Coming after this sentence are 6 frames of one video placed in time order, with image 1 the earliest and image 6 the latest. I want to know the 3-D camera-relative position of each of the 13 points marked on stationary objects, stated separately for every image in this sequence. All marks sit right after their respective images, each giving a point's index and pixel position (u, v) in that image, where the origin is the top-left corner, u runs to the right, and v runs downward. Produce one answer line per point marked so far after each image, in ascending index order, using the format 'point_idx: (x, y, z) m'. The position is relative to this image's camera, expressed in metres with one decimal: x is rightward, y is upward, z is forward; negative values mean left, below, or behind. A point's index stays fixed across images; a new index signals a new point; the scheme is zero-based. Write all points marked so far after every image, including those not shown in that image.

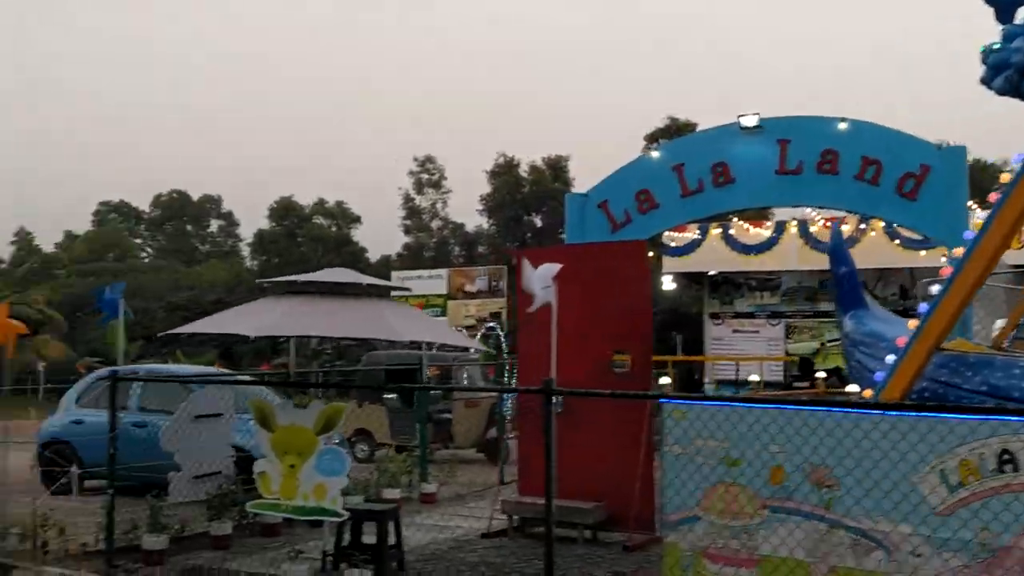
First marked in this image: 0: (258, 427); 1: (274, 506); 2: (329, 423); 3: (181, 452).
0: (-1.6, -0.9, +6.5) m
1: (-1.5, -1.4, +6.5) m
2: (-1.2, -0.9, +6.3) m
3: (-2.7, -1.4, +8.1) m
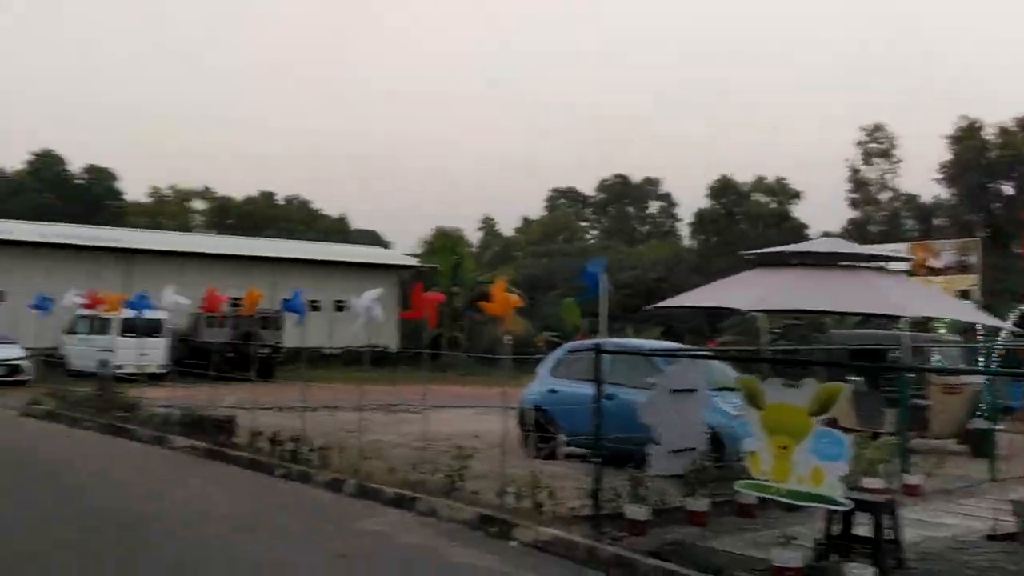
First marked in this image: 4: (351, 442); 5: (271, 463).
0: (+1.5, -0.7, +6.3) m
1: (+1.6, -1.3, +6.2) m
2: (+1.9, -0.7, +5.9) m
3: (+1.2, -1.1, +8.1) m
4: (-1.9, -1.8, +11.6) m
5: (-2.5, -1.8, +10.4) m
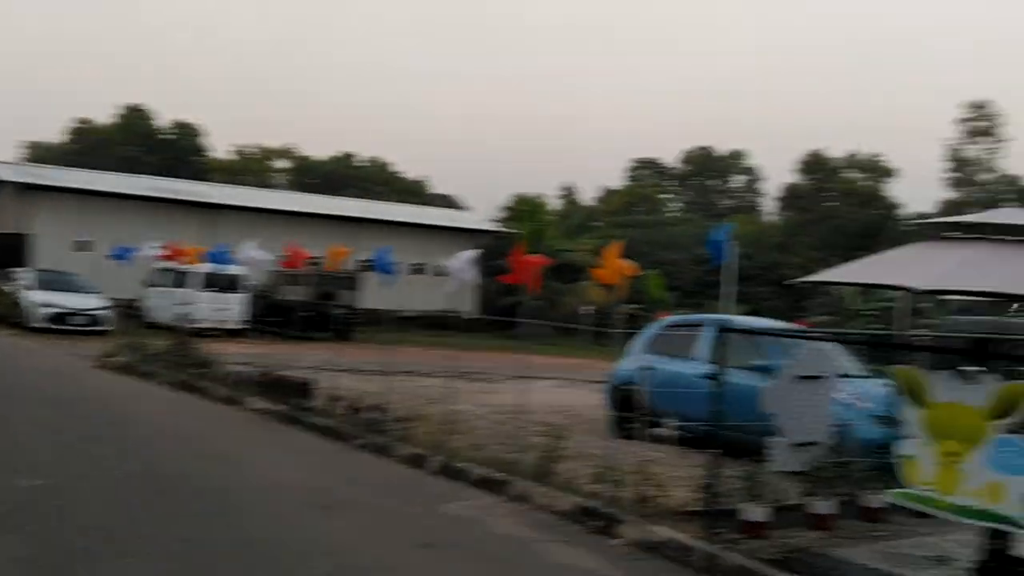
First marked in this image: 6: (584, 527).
0: (+2.1, -0.6, +5.4) m
1: (+2.2, -1.1, +5.3) m
2: (+2.5, -0.6, +5.0) m
3: (+2.0, -1.0, +7.3) m
4: (-0.9, -1.4, +11.0) m
5: (-1.6, -1.4, +9.8) m
6: (+0.5, -1.6, +6.6) m
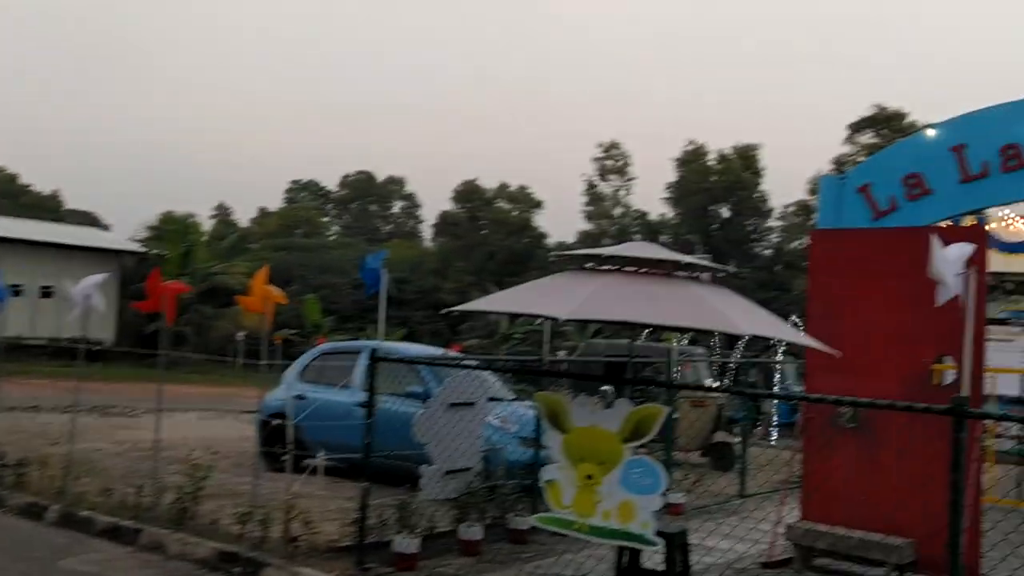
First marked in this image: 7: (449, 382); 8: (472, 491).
0: (+0.2, -0.8, +5.6) m
1: (+0.3, -1.3, +5.5) m
2: (+0.7, -0.8, +5.3) m
3: (-0.6, -1.2, +7.3) m
4: (-4.5, -1.6, +9.8) m
5: (-4.8, -1.6, +8.4) m
6: (-1.8, -1.8, +6.1) m
7: (-0.5, -0.7, +7.4) m
8: (-0.3, -1.5, +7.4) m
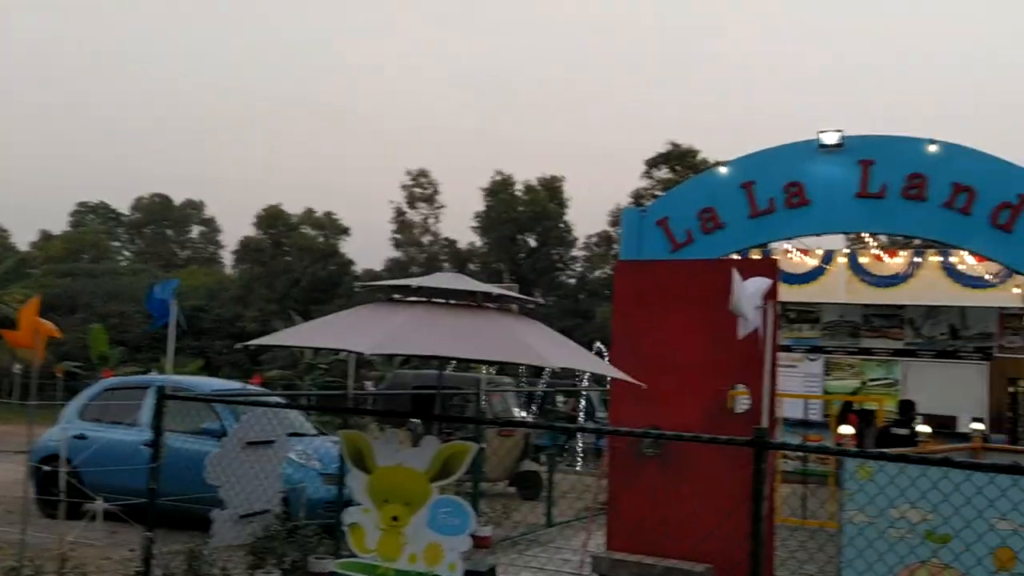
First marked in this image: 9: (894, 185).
0: (-0.9, -1.0, +5.3) m
1: (-0.7, -1.5, +5.2) m
2: (-0.4, -0.9, +5.1) m
3: (-2.0, -1.4, +6.8) m
4: (-6.3, -1.9, +8.5) m
5: (-6.3, -1.9, +7.1) m
6: (-2.9, -2.0, +5.4) m
7: (-1.9, -0.9, +7.0) m
8: (-1.7, -1.7, +7.0) m
9: (+4.6, +1.2, +11.8) m
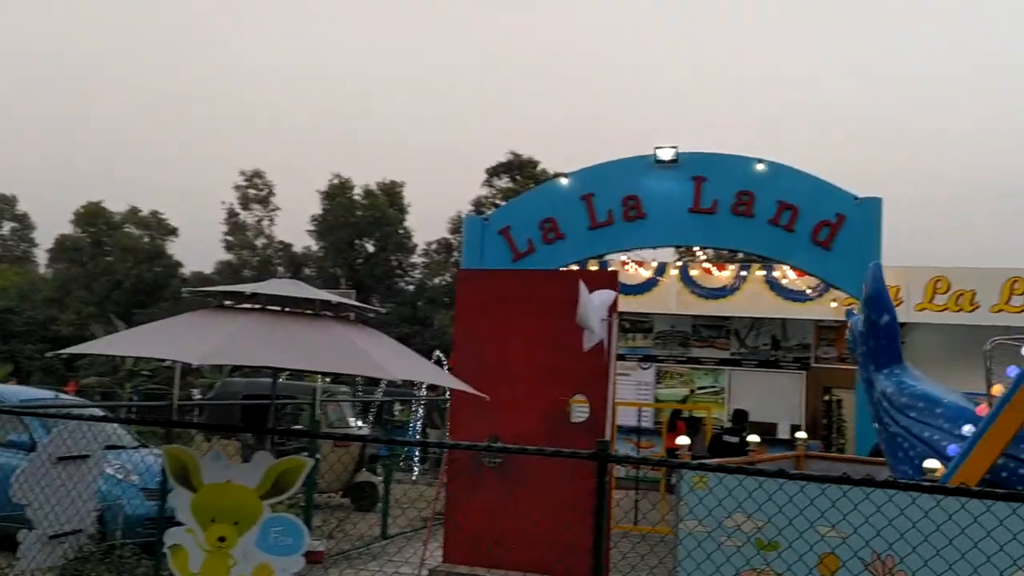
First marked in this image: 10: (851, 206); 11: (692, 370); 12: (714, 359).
0: (-1.7, -1.0, +5.0) m
1: (-1.6, -1.5, +4.9) m
2: (-1.2, -1.0, +4.9) m
3: (-3.0, -1.4, +6.2) m
4: (-7.6, -1.8, +7.2) m
5: (-7.4, -1.8, +5.8) m
6: (-3.7, -1.9, +4.7) m
7: (-2.9, -0.9, +6.4) m
8: (-2.8, -1.8, +6.5) m
9: (+2.6, +1.1, +12.3) m
10: (+4.1, +1.0, +11.9) m
11: (+3.2, -1.5, +17.8) m
12: (+3.6, -1.3, +17.7) m
